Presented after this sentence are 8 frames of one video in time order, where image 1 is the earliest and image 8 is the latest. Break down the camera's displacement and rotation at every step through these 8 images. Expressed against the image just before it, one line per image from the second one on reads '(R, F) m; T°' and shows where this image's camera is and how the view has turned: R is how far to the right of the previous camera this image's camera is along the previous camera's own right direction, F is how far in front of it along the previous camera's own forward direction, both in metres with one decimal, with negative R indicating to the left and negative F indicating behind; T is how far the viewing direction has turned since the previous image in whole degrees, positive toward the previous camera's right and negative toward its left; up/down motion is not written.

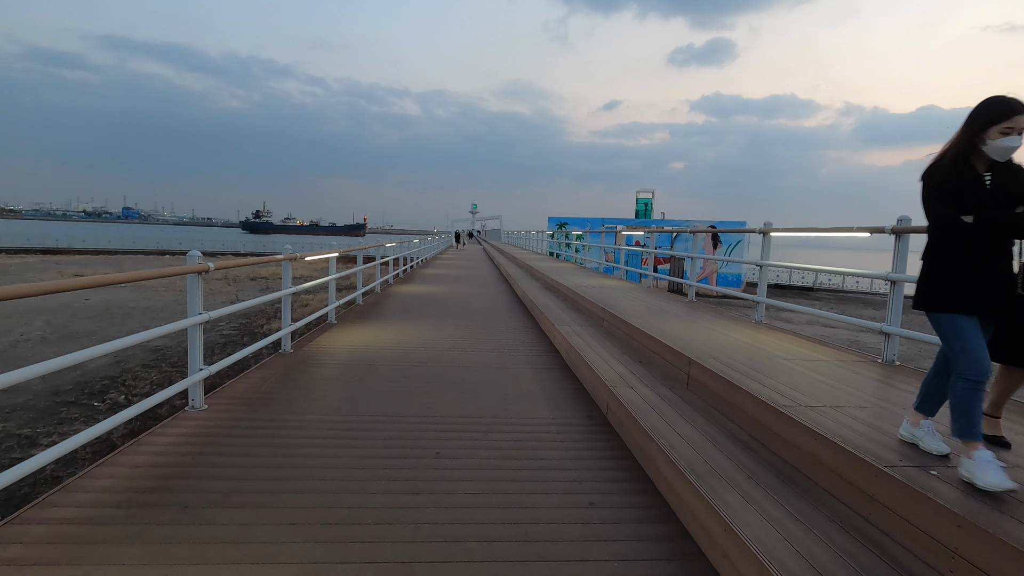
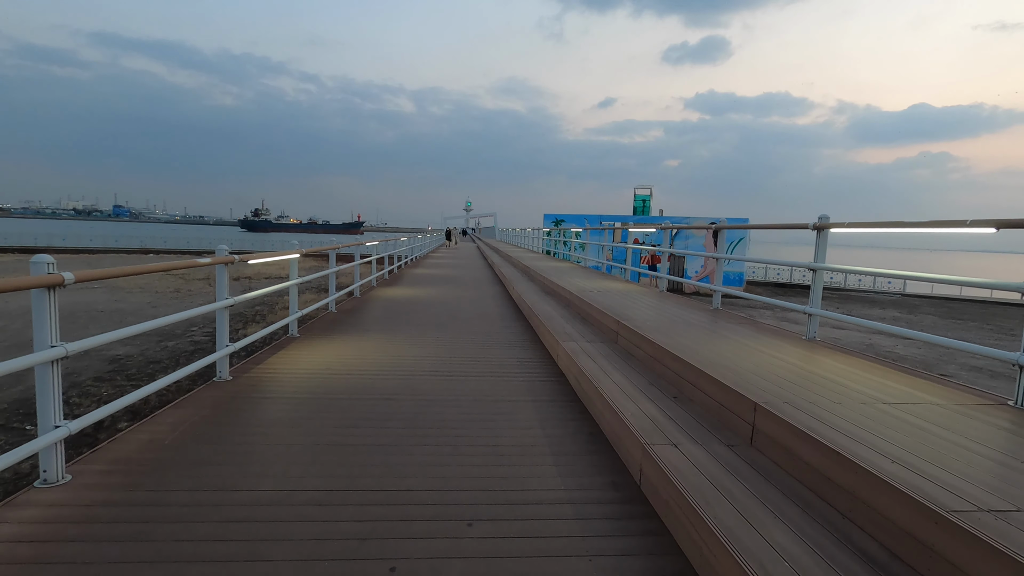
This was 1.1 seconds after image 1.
(0.0, +1.0) m; +1°
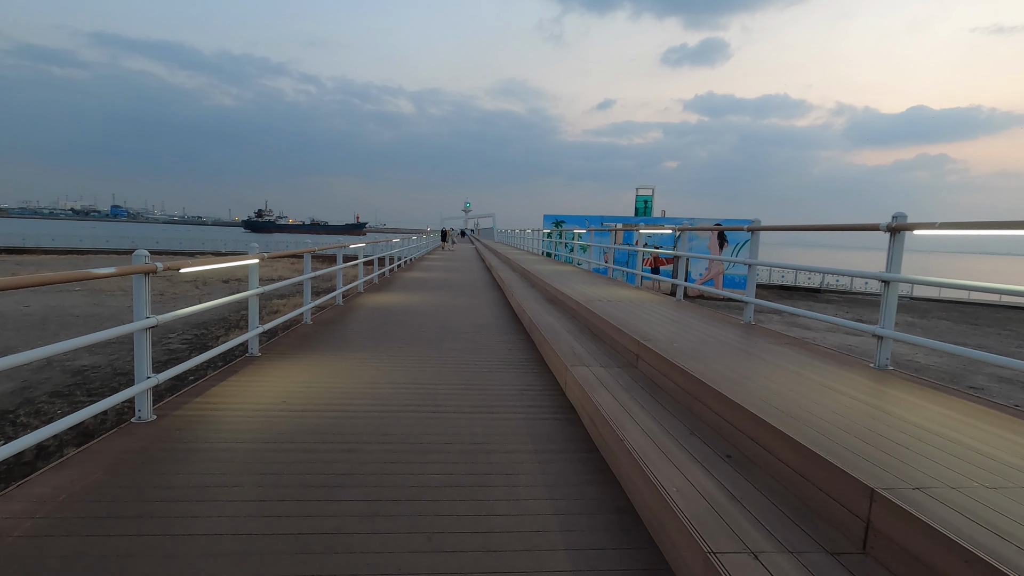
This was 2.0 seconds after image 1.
(0.0, +0.8) m; 0°
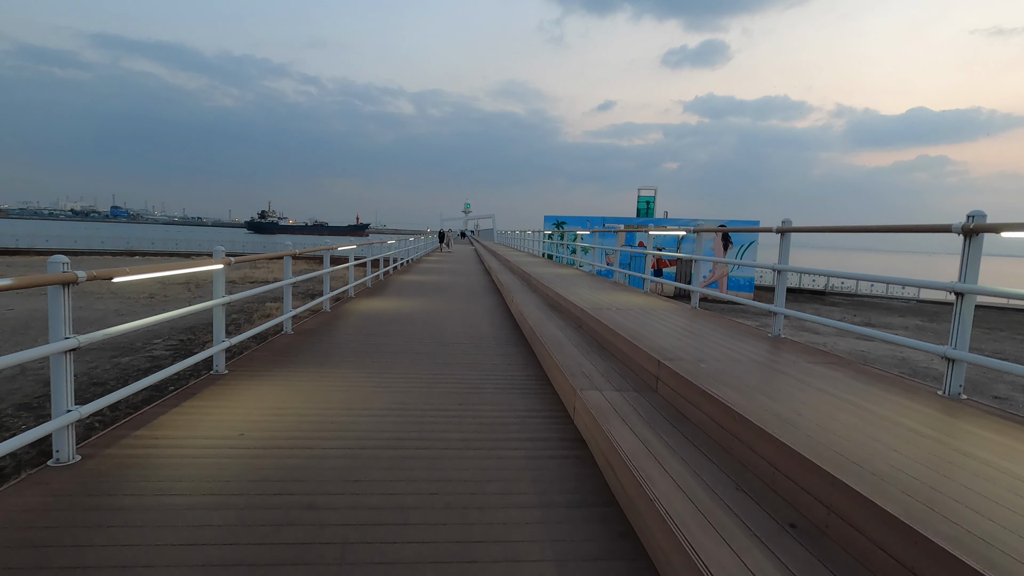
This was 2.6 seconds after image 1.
(0.0, +0.5) m; 0°
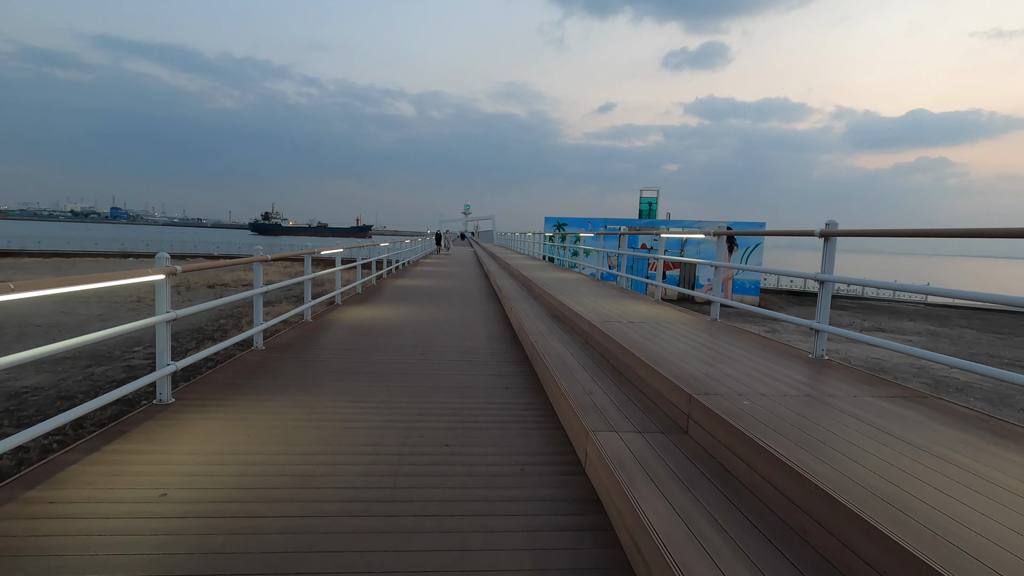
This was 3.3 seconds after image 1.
(0.0, +0.6) m; 0°
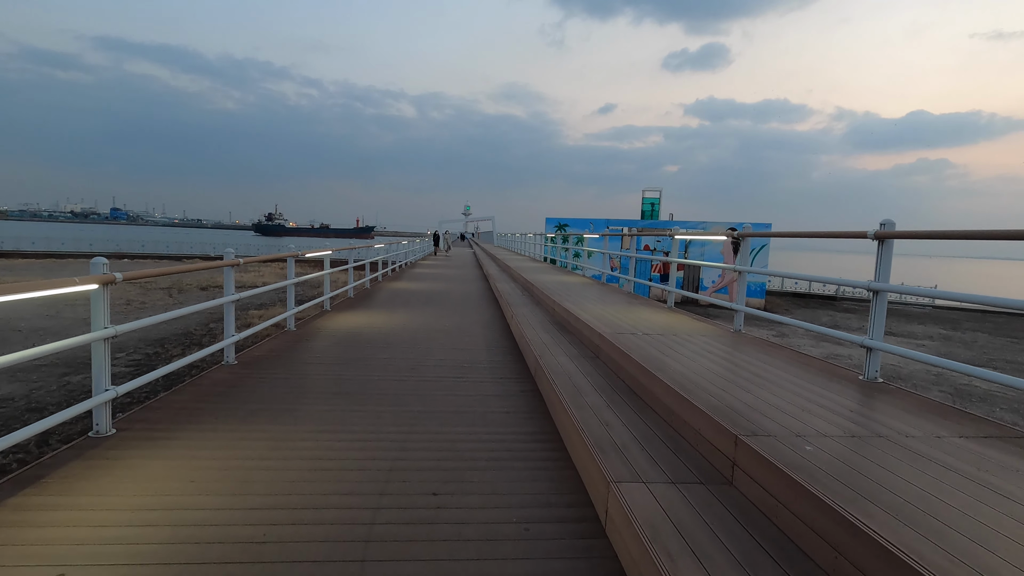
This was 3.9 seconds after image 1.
(0.0, +0.5) m; 0°
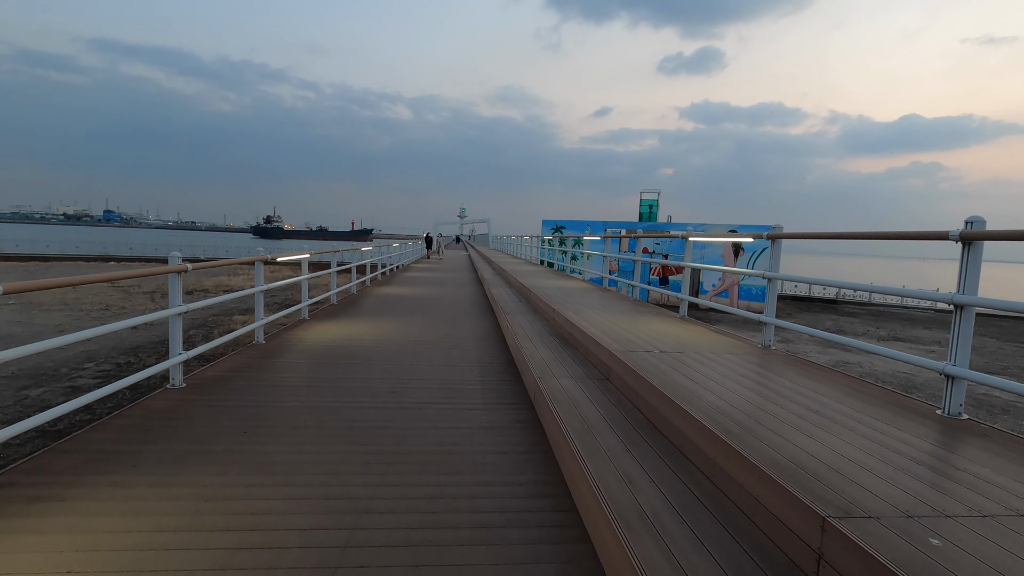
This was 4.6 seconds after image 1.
(0.0, +0.6) m; 0°
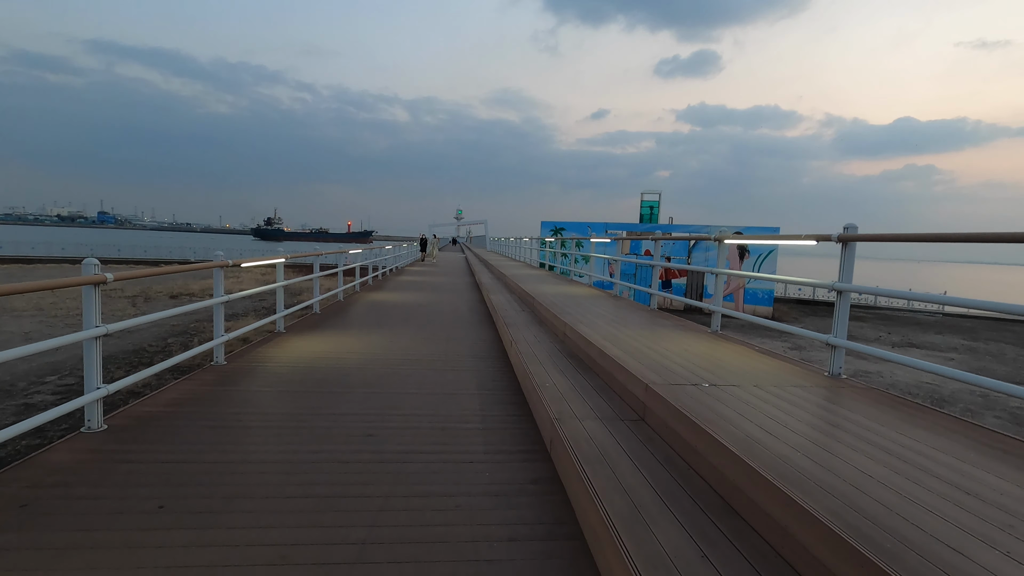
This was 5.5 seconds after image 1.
(-0.1, +0.8) m; 0°
